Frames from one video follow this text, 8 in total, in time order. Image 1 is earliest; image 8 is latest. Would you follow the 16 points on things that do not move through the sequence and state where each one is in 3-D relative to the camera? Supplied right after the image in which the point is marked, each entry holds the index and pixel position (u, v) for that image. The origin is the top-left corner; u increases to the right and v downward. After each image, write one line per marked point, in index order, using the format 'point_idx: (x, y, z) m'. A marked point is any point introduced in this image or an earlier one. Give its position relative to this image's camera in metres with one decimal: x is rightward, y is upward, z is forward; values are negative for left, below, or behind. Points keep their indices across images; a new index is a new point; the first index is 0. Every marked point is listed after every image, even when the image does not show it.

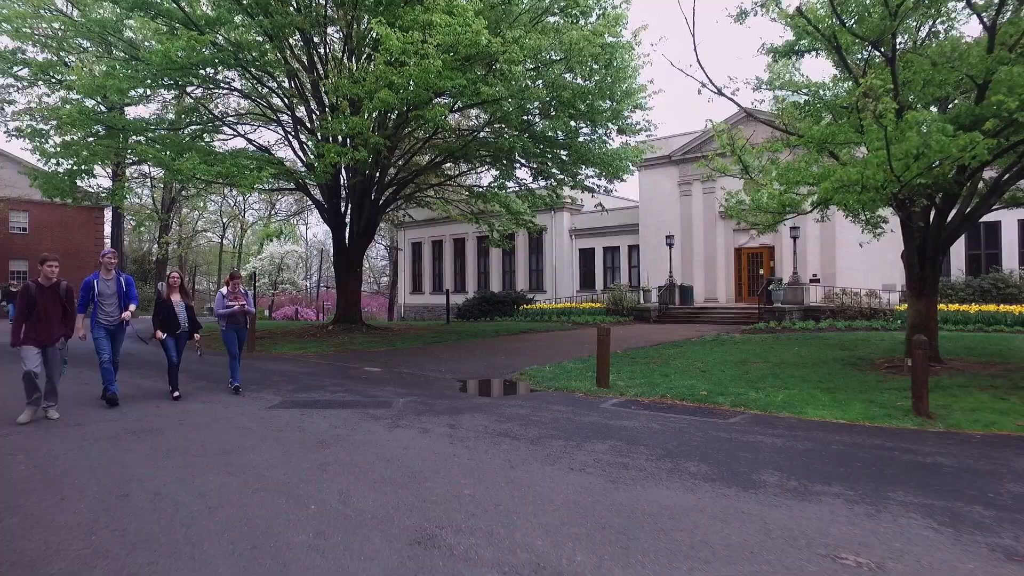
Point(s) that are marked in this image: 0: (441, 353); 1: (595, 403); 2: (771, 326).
0: (-1.3, -1.3, +13.1) m
1: (+0.9, -1.2, +7.0) m
2: (+7.1, -1.0, +18.2) m
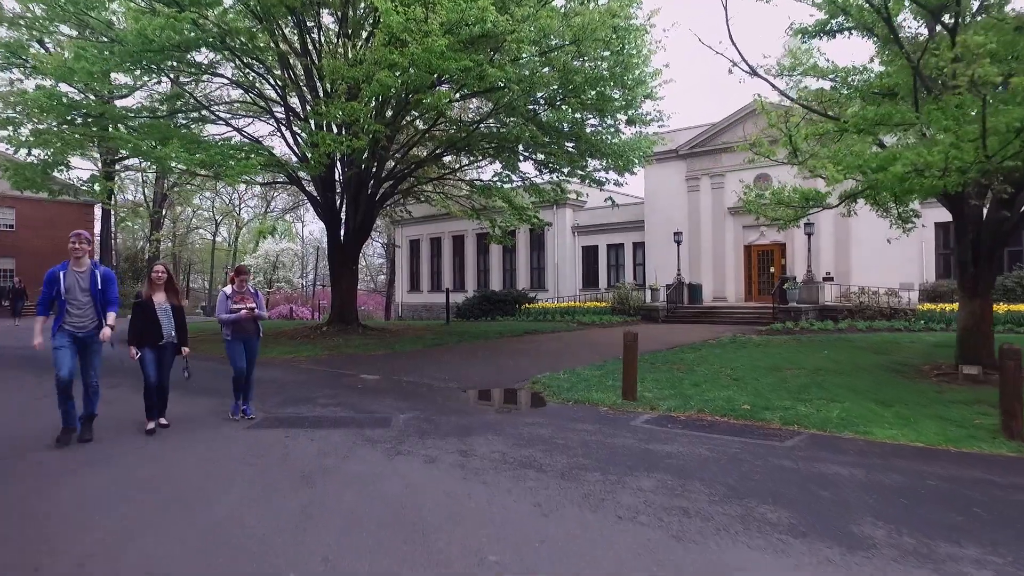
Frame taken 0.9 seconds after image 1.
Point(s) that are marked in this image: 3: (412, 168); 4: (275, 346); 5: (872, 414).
0: (-1.2, -1.3, +12.2) m
1: (+1.0, -1.2, +6.1) m
2: (+7.2, -1.0, +17.4) m
3: (-2.5, +3.1, +17.3) m
4: (-5.0, -1.3, +14.4) m
5: (+3.3, -1.2, +6.2) m
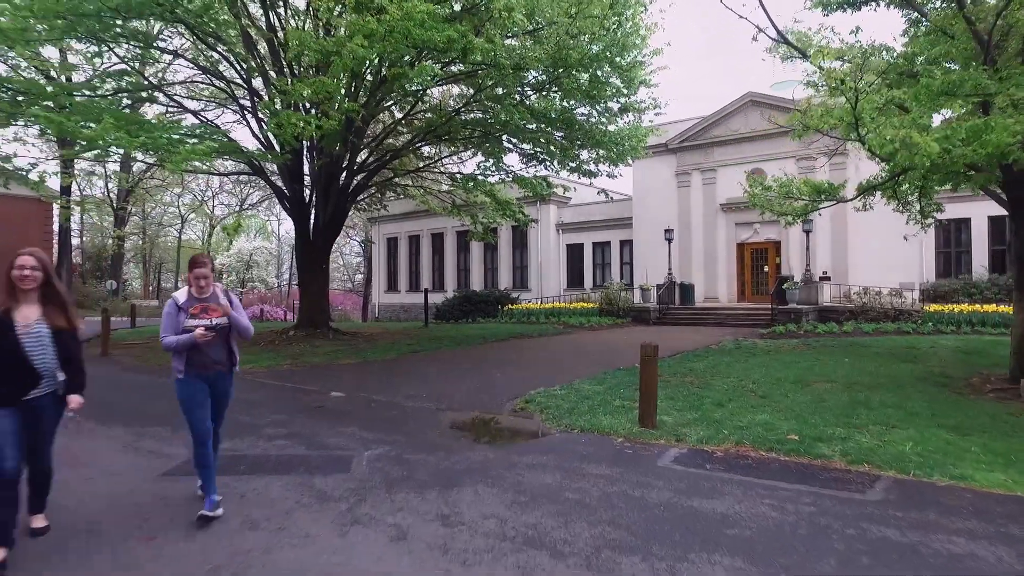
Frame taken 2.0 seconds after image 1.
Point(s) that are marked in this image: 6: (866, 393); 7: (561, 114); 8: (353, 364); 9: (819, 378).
0: (-1.4, -1.3, +10.9) m
1: (+1.0, -1.2, +4.9) m
2: (+6.8, -1.0, +16.3) m
3: (-2.9, +3.1, +16.0) m
4: (-5.3, -1.3, +12.9) m
5: (+3.3, -1.2, +5.0) m
6: (+3.9, -1.2, +7.4) m
7: (+1.2, +3.8, +14.5) m
8: (-2.7, -1.3, +11.4) m
9: (+3.9, -1.1, +8.5) m
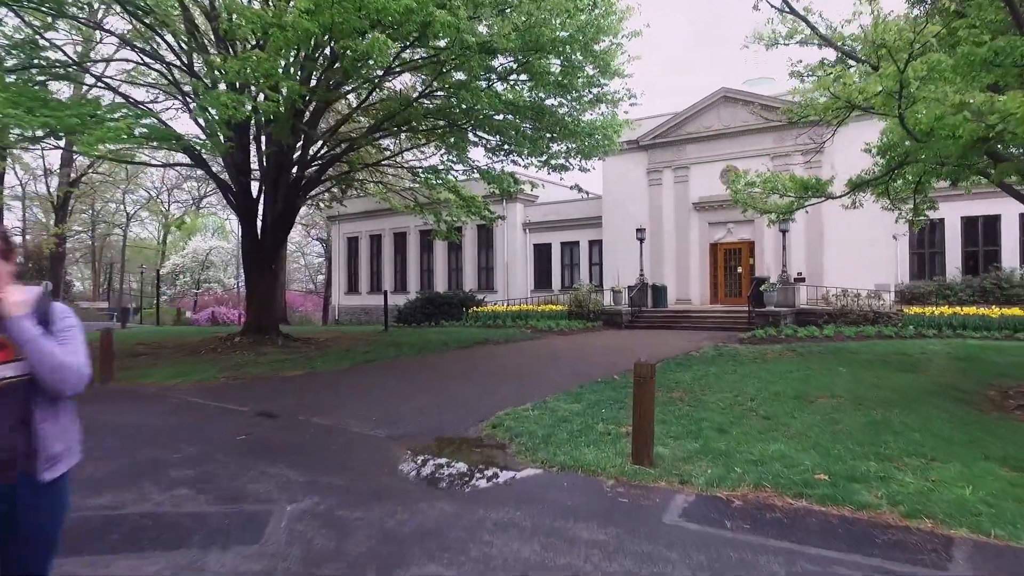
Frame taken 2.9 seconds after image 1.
0: (-1.9, -1.3, +9.7) m
1: (+0.8, -1.3, +3.8) m
2: (+6.0, -1.1, +15.5) m
3: (-3.7, +3.0, +14.7) m
4: (-5.9, -1.3, +11.5) m
5: (+3.1, -1.2, +4.0) m
6: (+3.6, -1.2, +6.5) m
7: (+0.5, +3.8, +13.5) m
8: (-3.2, -1.3, +10.2) m
9: (+3.5, -1.2, +7.6) m
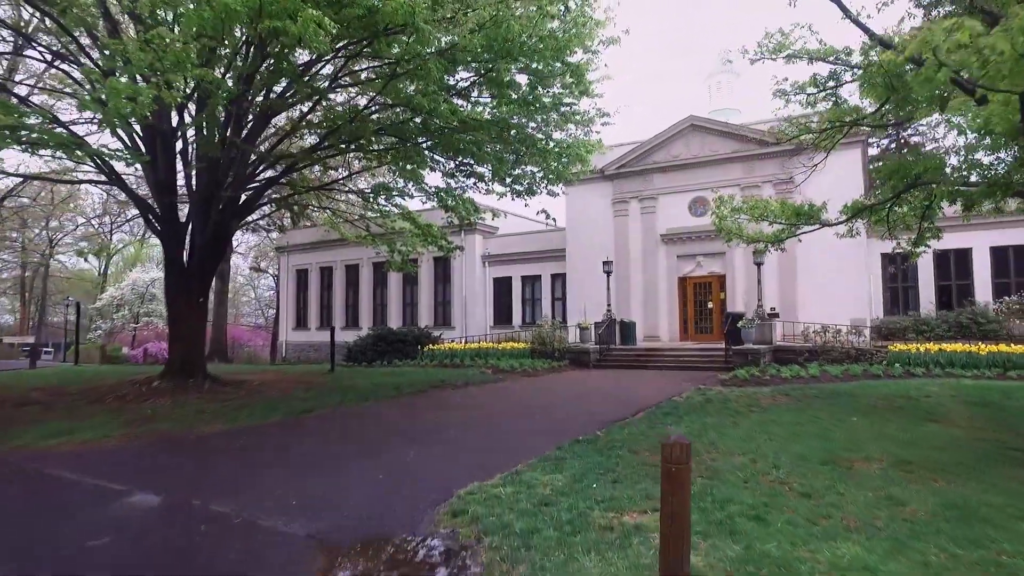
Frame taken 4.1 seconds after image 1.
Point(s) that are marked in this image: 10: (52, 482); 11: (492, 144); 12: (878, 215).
0: (-2.4, -1.8, +8.0) m
1: (+0.7, -1.4, +2.3) m
2: (+5.2, -1.8, +14.3) m
3: (-4.4, +2.3, +13.1) m
4: (-6.5, -1.9, +9.5) m
5: (+3.0, -1.4, +2.7) m
6: (+3.3, -1.5, +5.1) m
7: (-0.2, +3.1, +12.2) m
8: (-3.7, -1.8, +8.4) m
9: (+3.2, -1.5, +6.3) m
10: (-4.0, -1.7, +5.9) m
11: (-0.4, +2.7, +12.3) m
12: (+5.6, +1.1, +10.2) m
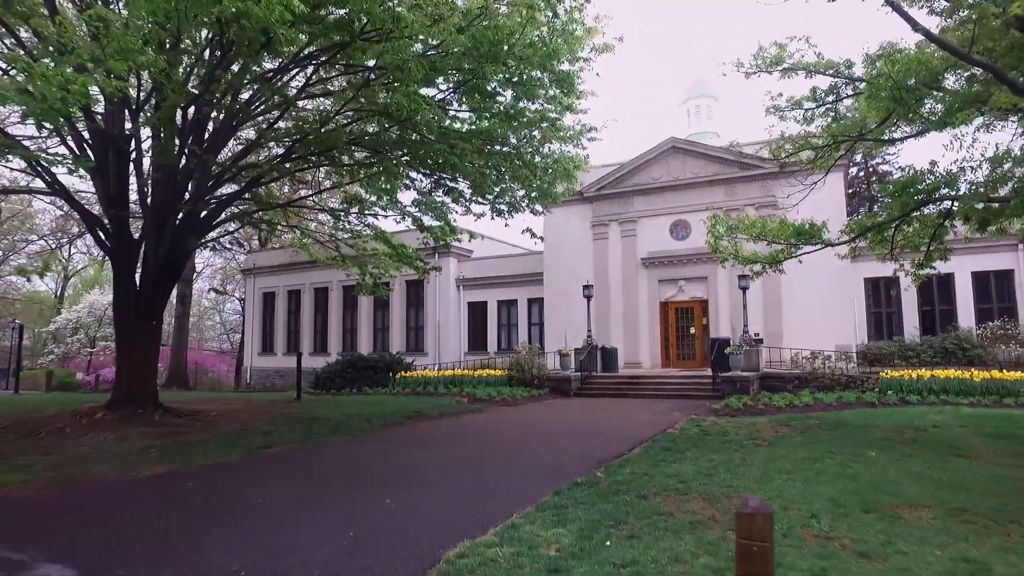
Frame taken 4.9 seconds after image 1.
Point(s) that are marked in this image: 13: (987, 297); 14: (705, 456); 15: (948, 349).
0: (-2.5, -2.0, +7.0) m
1: (+0.8, -1.5, +1.5) m
2: (+4.8, -2.3, +13.7) m
3: (-4.8, +1.9, +12.1) m
4: (-6.7, -2.1, +8.4) m
5: (+3.1, -1.4, +1.9) m
6: (+3.3, -1.6, +4.4) m
7: (-0.5, +2.7, +11.4) m
8: (-3.9, -2.1, +7.3) m
9: (+3.1, -1.7, +5.5) m
10: (-4.1, -1.8, +4.8) m
11: (-0.7, +2.3, +11.6) m
12: (+5.4, +0.8, +9.7) m
13: (+14.0, -0.3, +19.9) m
14: (+2.3, -2.0, +8.0) m
15: (+12.3, -1.7, +18.9) m
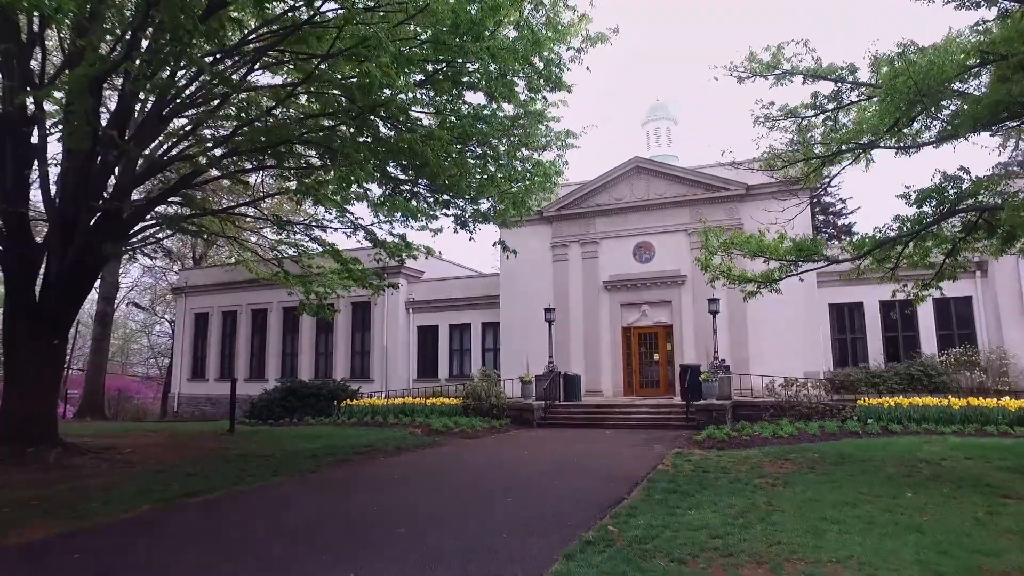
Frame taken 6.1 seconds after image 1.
0: (-2.6, -2.1, +5.5) m
1: (+1.2, -1.3, +0.3) m
2: (+4.1, -2.8, +12.7) m
3: (-5.2, +1.7, +10.6) m
4: (-6.8, -2.2, +6.5) m
5: (+3.4, -1.4, +0.9) m
6: (+3.4, -1.7, +3.4) m
7: (-0.9, +2.4, +10.2) m
8: (-3.9, -2.1, +5.7) m
9: (+3.2, -1.8, +4.5) m
10: (-3.9, -1.8, +3.2) m
11: (-1.1, +2.0, +10.4) m
12: (+5.1, +0.5, +8.9) m
13: (+12.8, -1.1, +19.8) m
14: (+2.1, -2.2, +6.9) m
15: (+11.1, -2.5, +18.6) m
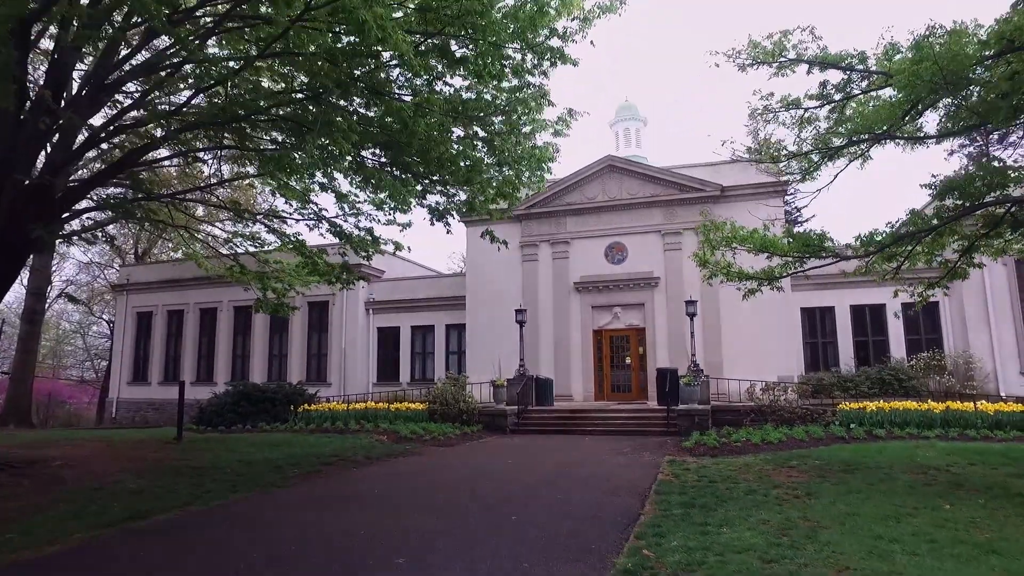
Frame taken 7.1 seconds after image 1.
0: (-2.4, -2.0, +4.5) m
1: (+1.8, -1.2, -0.4) m
2: (+3.7, -2.7, +12.2) m
3: (-5.4, +1.8, +9.4) m
4: (-6.7, -2.0, +5.2) m
5: (+3.9, -1.3, +0.4) m
6: (+3.7, -1.6, +2.8) m
7: (-1.1, +2.5, +9.4) m
8: (-3.8, -2.0, +4.6) m
9: (+3.4, -1.7, +3.9) m
10: (-3.6, -1.6, +2.1) m
11: (-1.2, +2.1, +9.5) m
12: (+5.0, +0.5, +8.5) m
13: (+11.9, -1.2, +19.9) m
14: (+2.2, -2.1, +6.2) m
15: (+10.3, -2.6, +18.6) m
